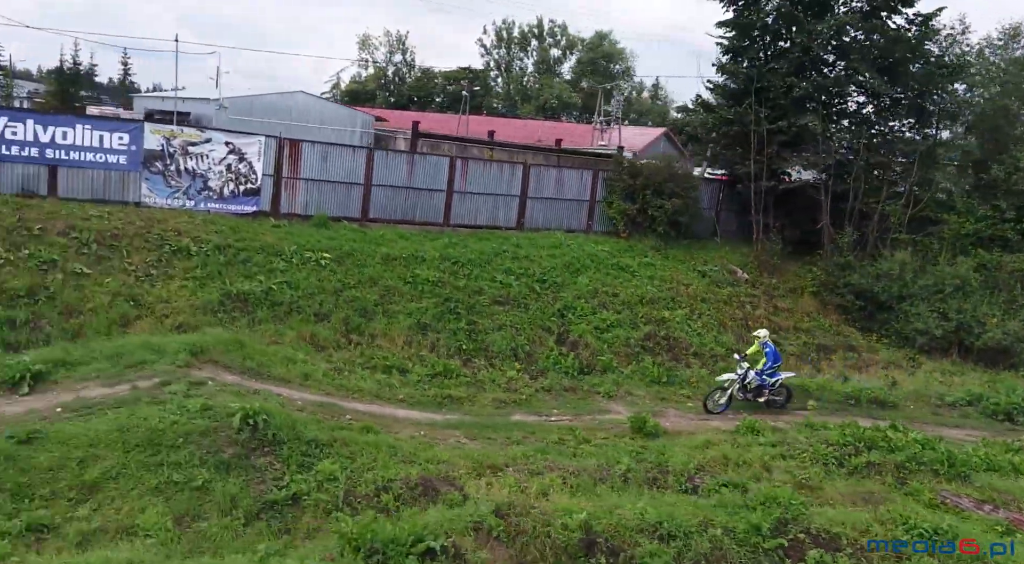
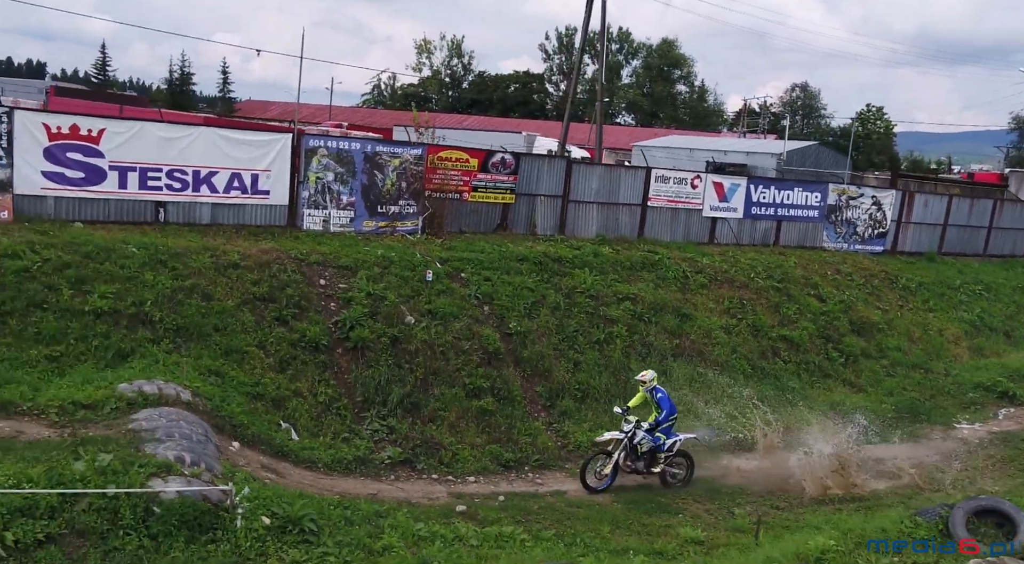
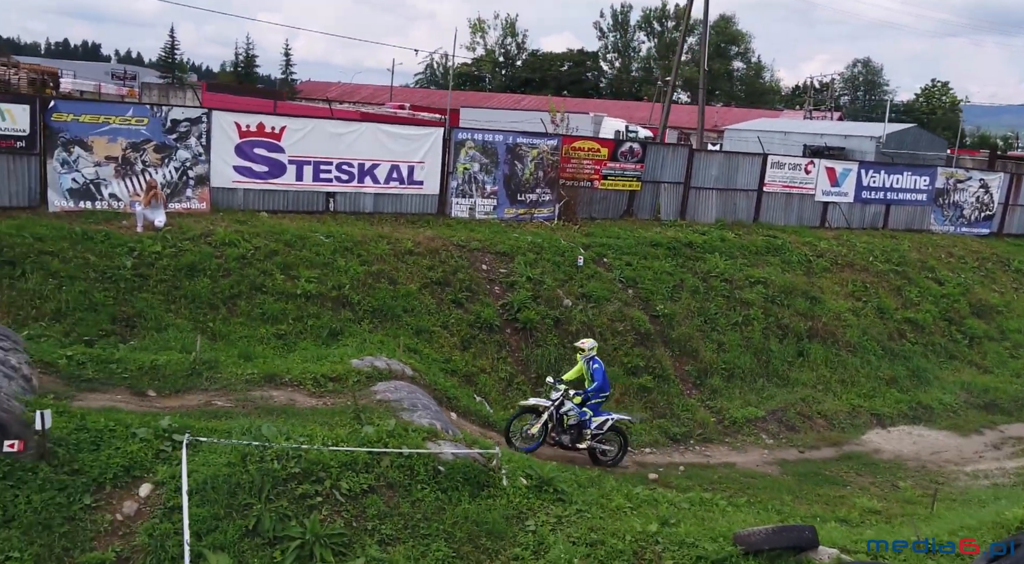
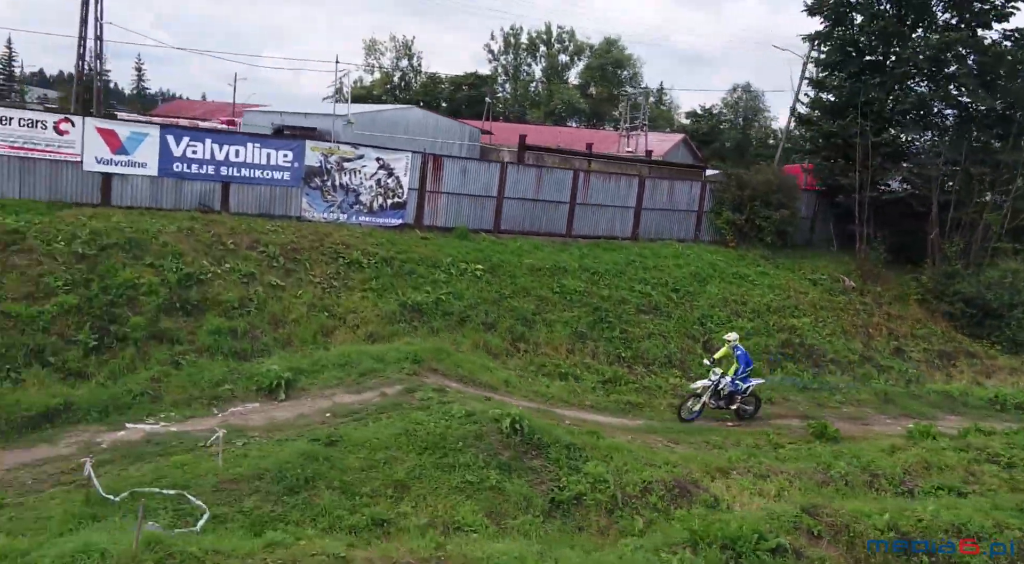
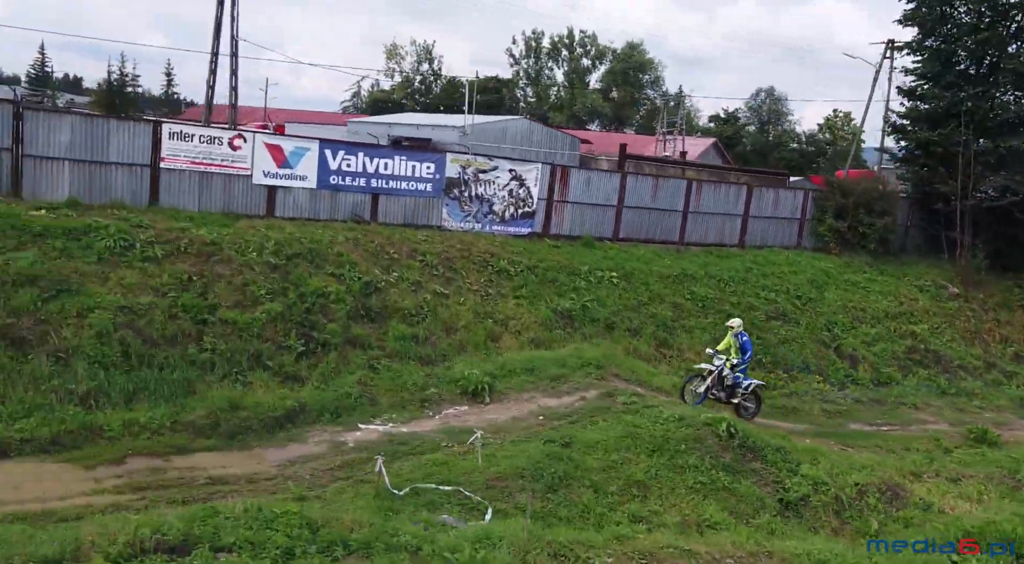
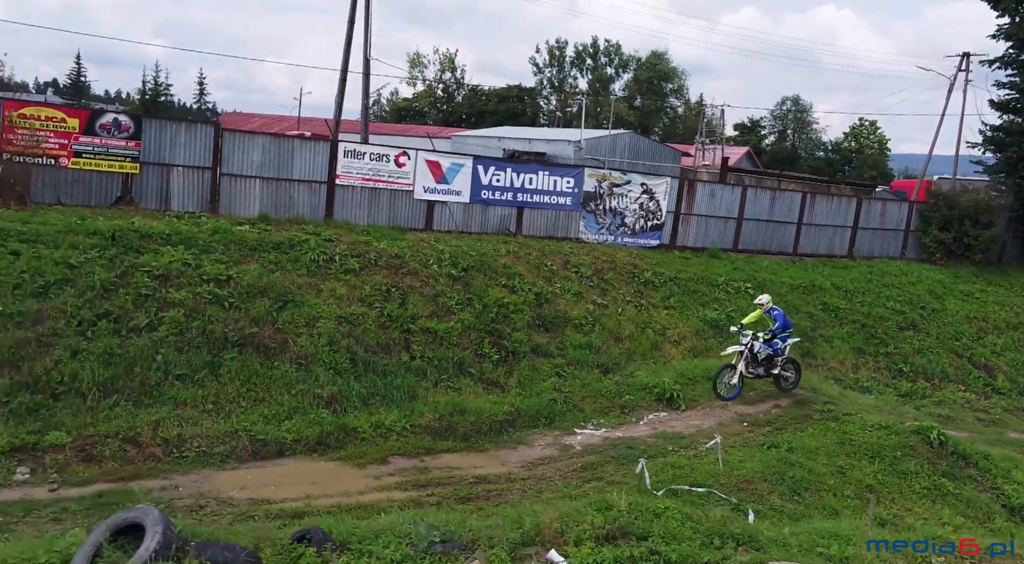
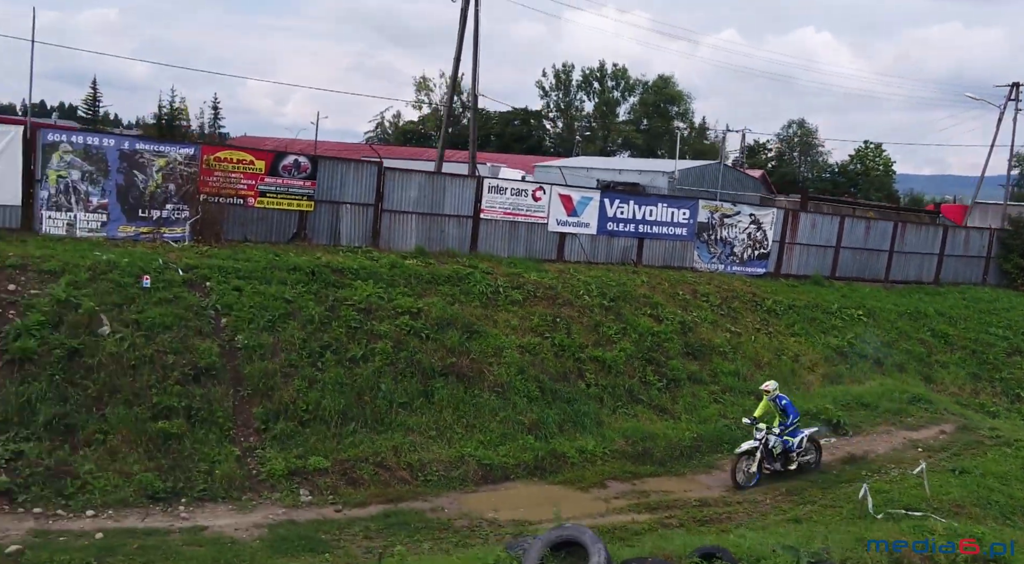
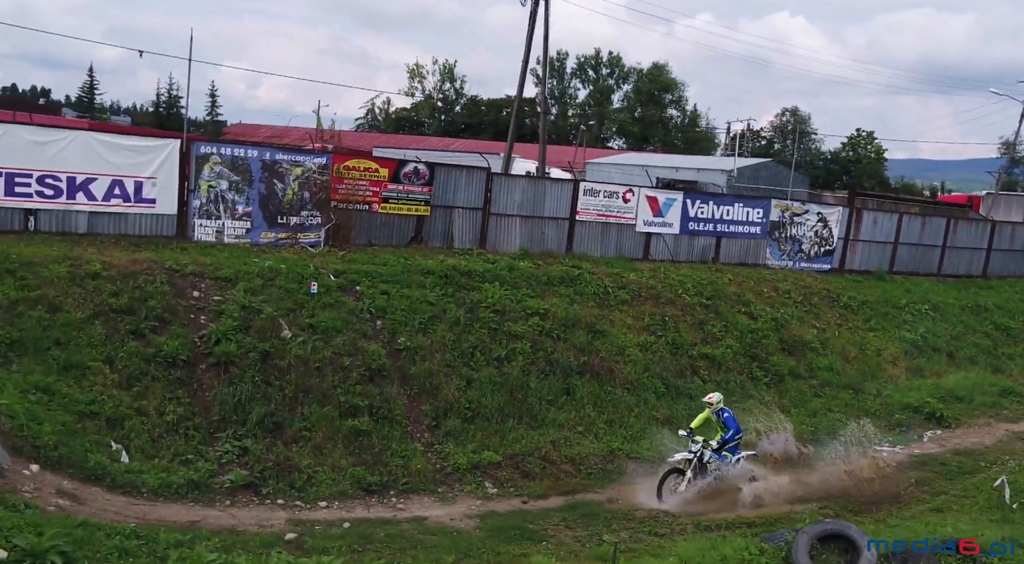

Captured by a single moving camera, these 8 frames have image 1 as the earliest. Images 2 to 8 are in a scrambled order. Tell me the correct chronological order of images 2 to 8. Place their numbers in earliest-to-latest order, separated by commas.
4, 5, 6, 7, 8, 2, 3
